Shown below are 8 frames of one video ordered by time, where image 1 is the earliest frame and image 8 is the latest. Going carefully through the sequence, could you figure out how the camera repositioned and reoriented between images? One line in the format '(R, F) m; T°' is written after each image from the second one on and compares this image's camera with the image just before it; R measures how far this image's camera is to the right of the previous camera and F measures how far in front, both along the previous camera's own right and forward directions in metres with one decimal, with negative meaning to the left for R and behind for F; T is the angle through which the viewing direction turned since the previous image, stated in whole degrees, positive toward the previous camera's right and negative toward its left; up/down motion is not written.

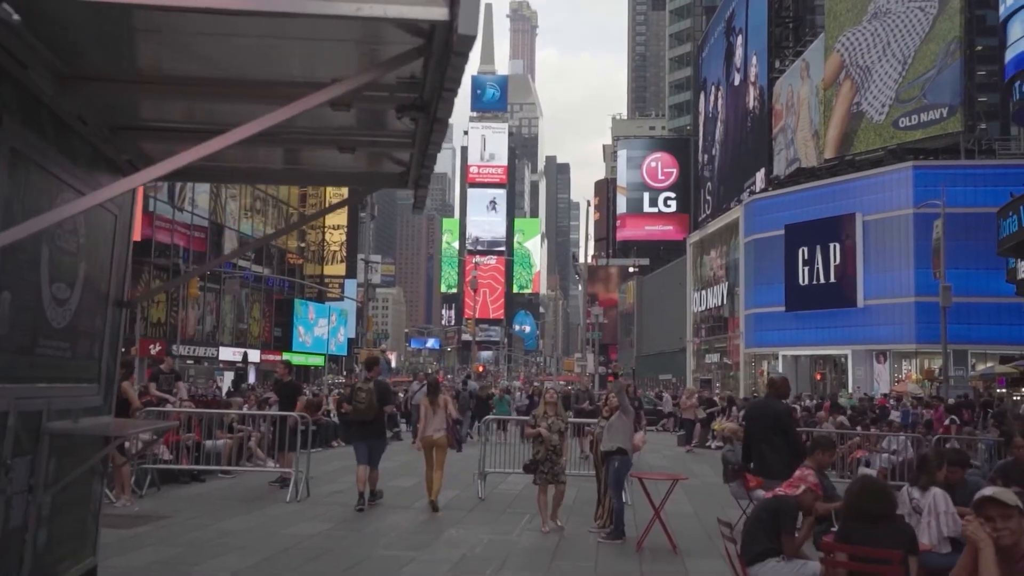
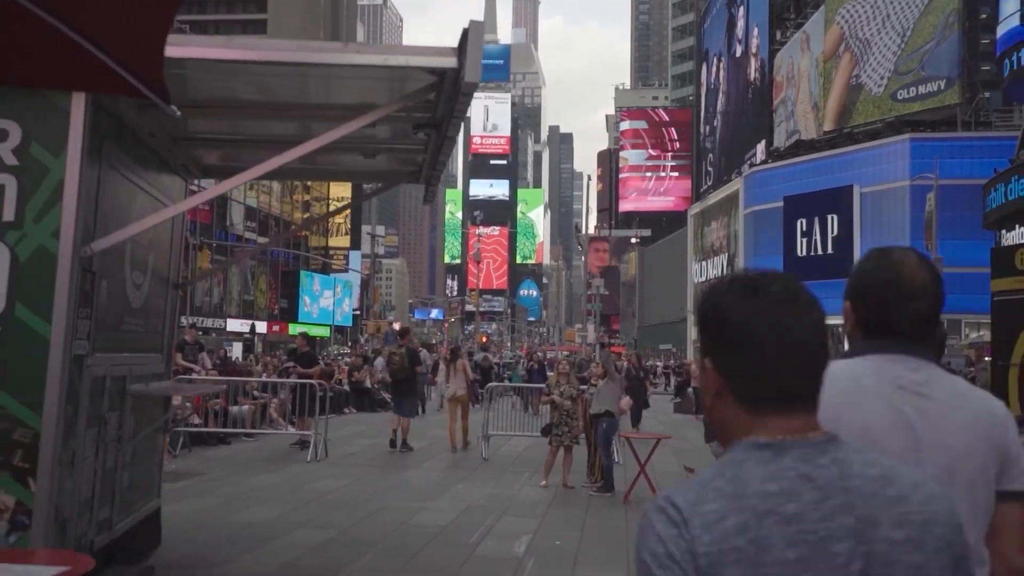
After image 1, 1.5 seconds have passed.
(0.0, -1.1) m; 0°
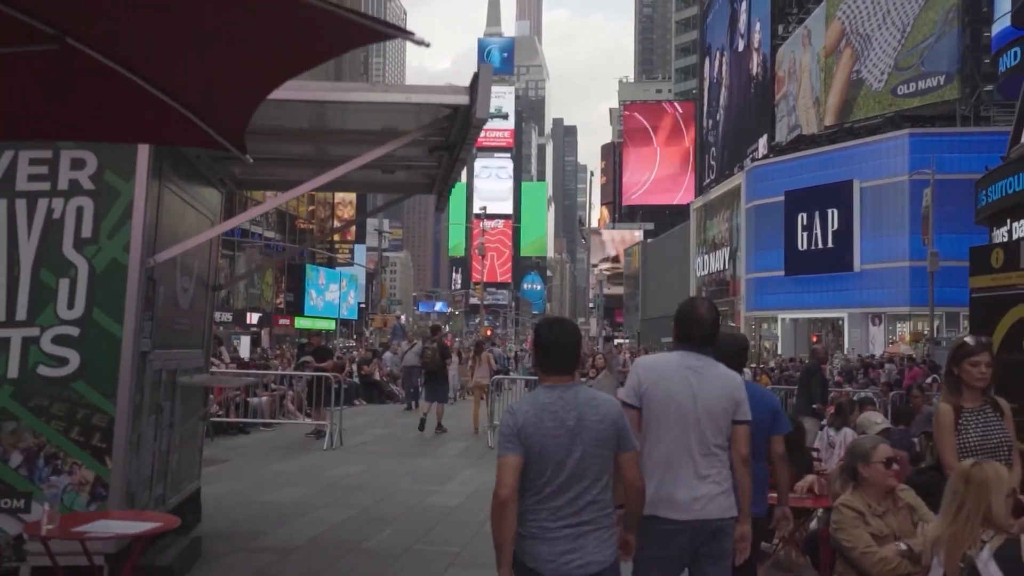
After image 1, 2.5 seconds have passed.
(0.0, -0.8) m; 0°
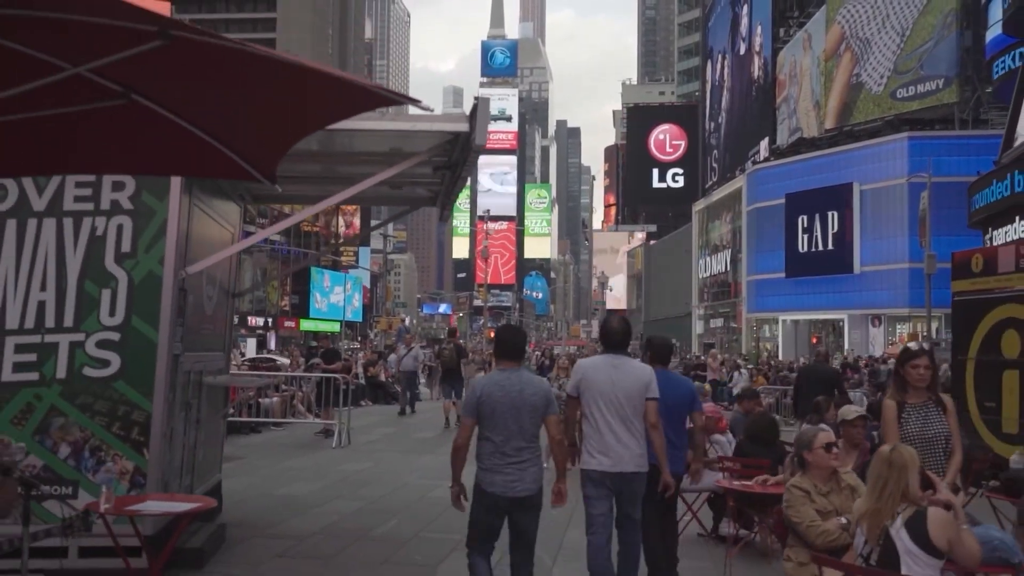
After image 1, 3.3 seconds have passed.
(+0.1, -0.7) m; 0°
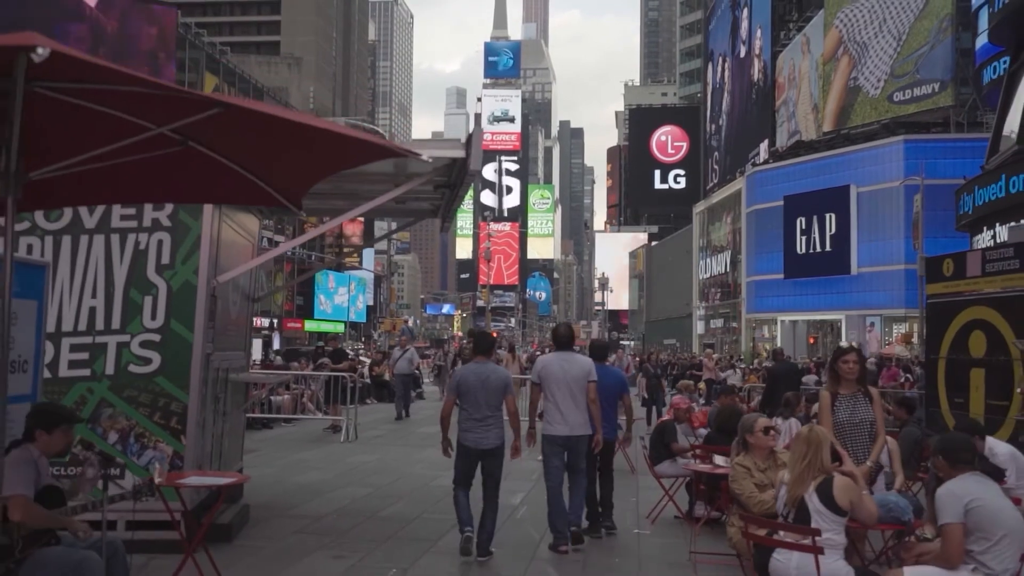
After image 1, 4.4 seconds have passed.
(+0.1, -0.9) m; 0°
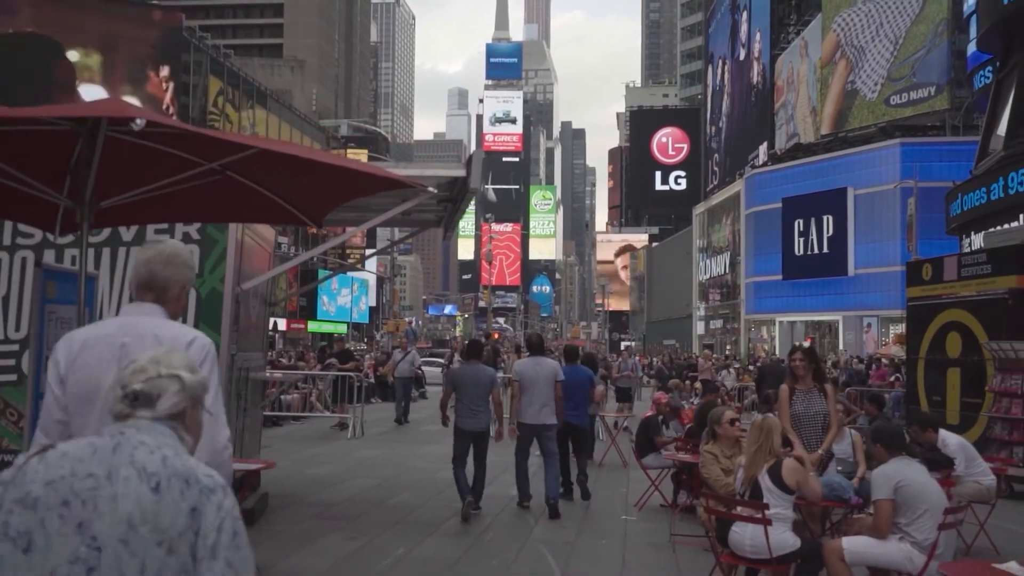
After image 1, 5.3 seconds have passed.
(0.0, -0.8) m; 0°
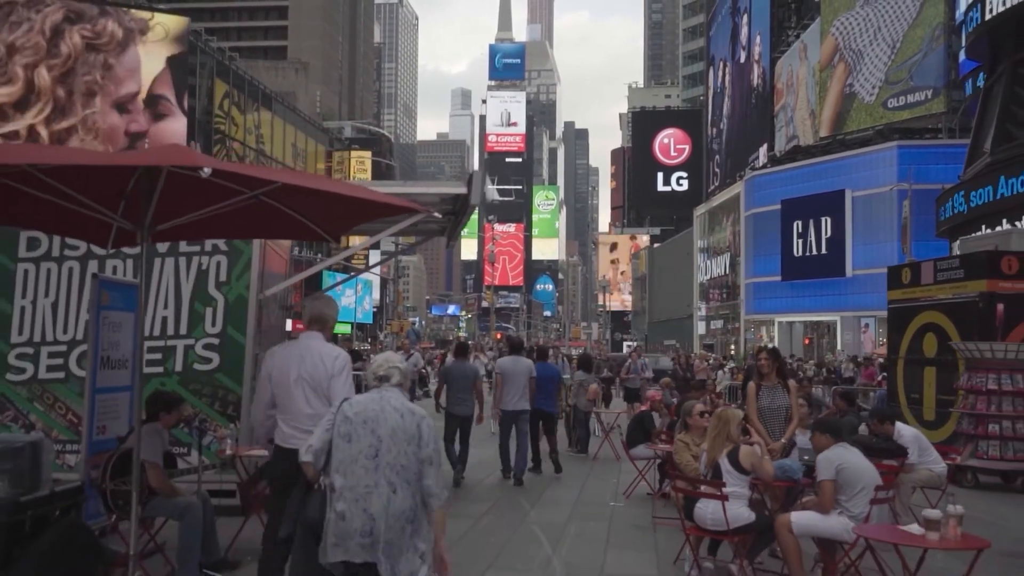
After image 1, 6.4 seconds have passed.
(+0.1, -0.9) m; 0°
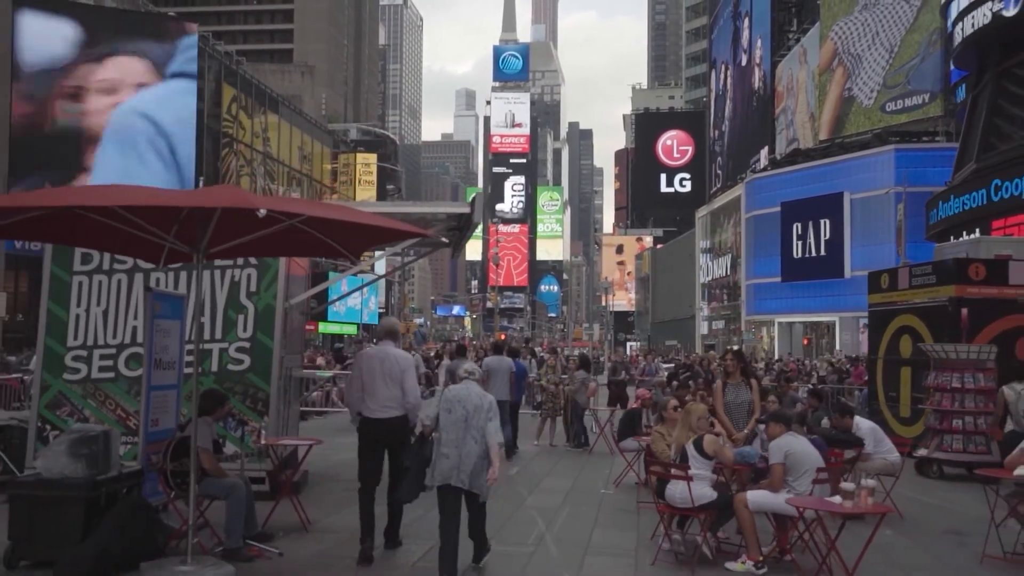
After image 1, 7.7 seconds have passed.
(+0.1, -1.1) m; 0°
